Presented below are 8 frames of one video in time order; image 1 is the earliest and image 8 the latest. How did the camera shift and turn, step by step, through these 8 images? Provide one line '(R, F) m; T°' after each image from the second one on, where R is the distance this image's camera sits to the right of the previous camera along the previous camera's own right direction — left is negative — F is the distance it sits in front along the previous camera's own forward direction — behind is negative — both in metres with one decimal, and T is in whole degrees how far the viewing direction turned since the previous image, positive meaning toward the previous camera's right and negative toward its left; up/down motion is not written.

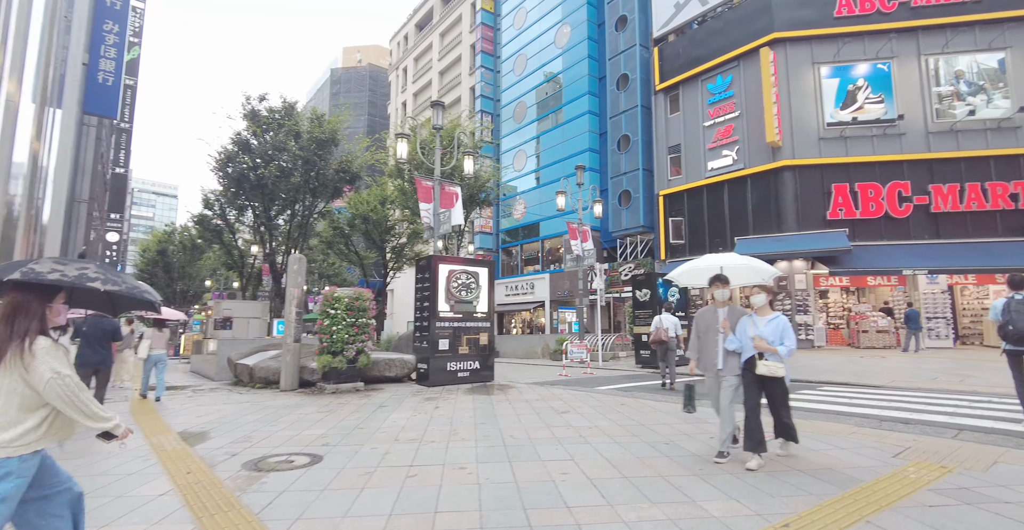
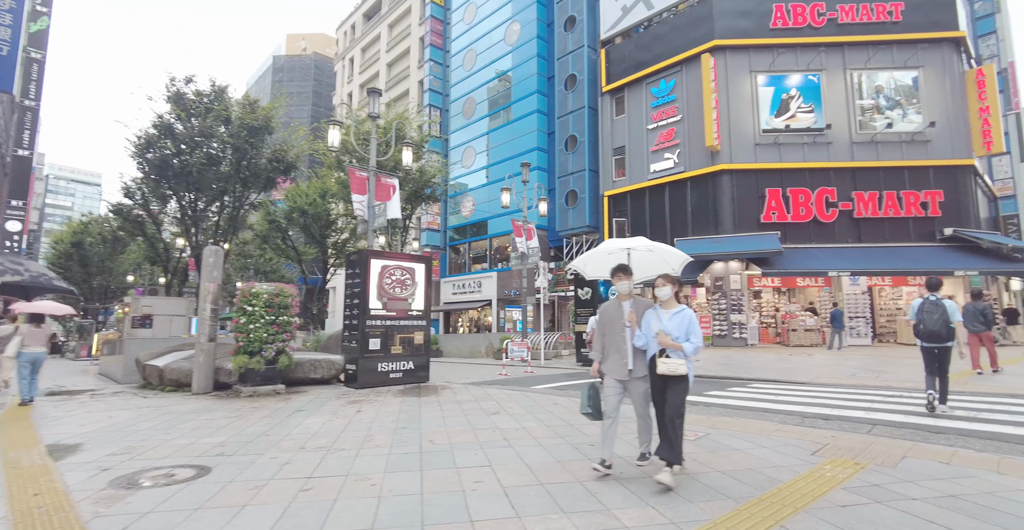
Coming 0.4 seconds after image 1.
(+0.4, +0.4) m; +6°
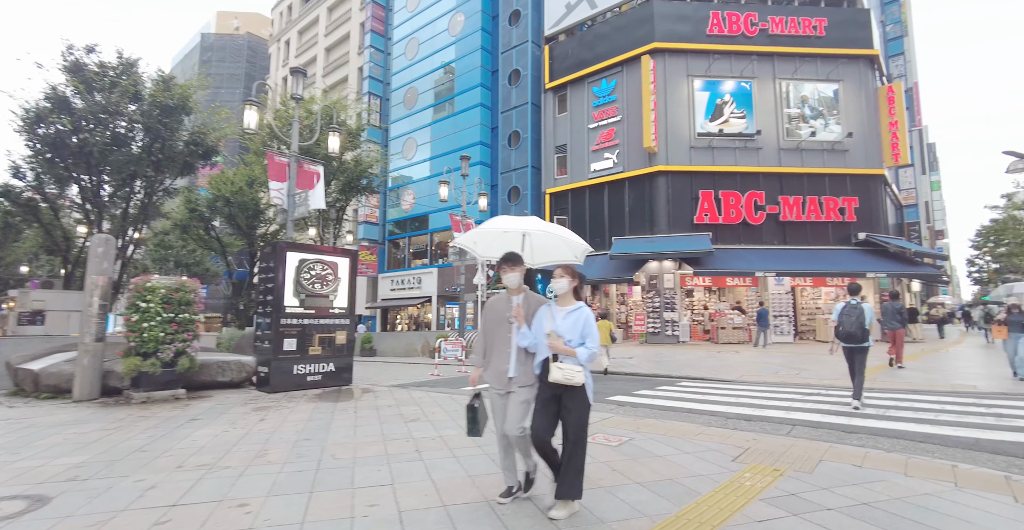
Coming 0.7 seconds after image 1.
(+0.4, +0.5) m; +6°
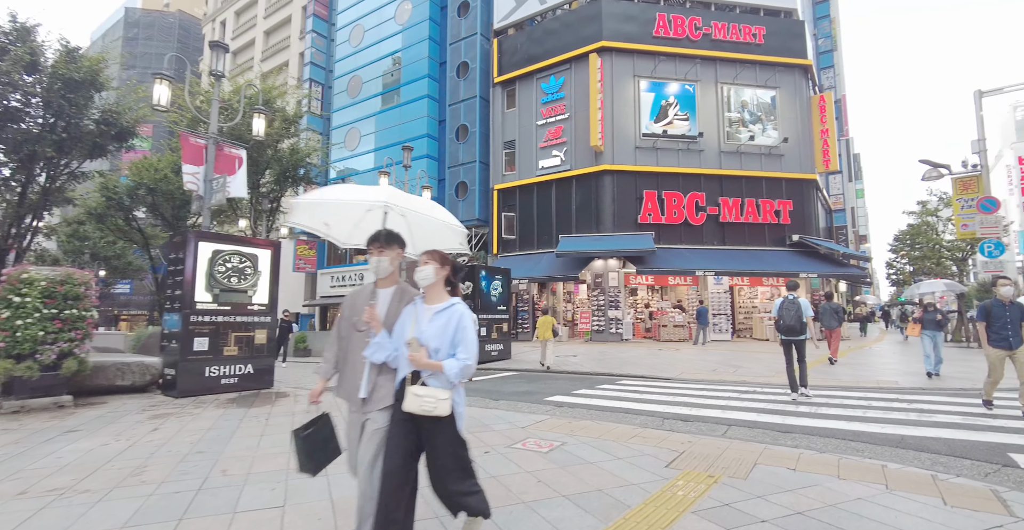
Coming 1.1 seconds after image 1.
(+0.3, +0.5) m; +6°
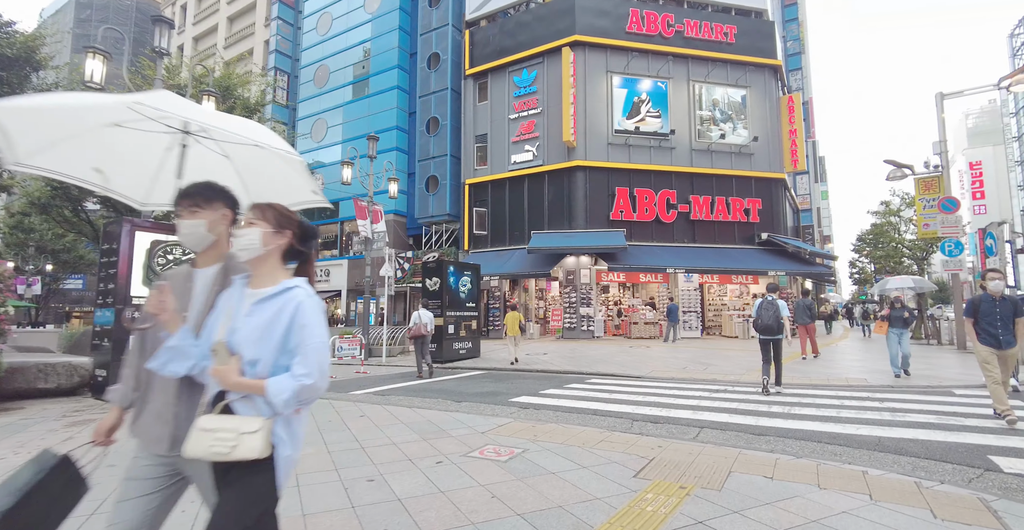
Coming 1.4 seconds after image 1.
(+0.2, +0.5) m; +3°
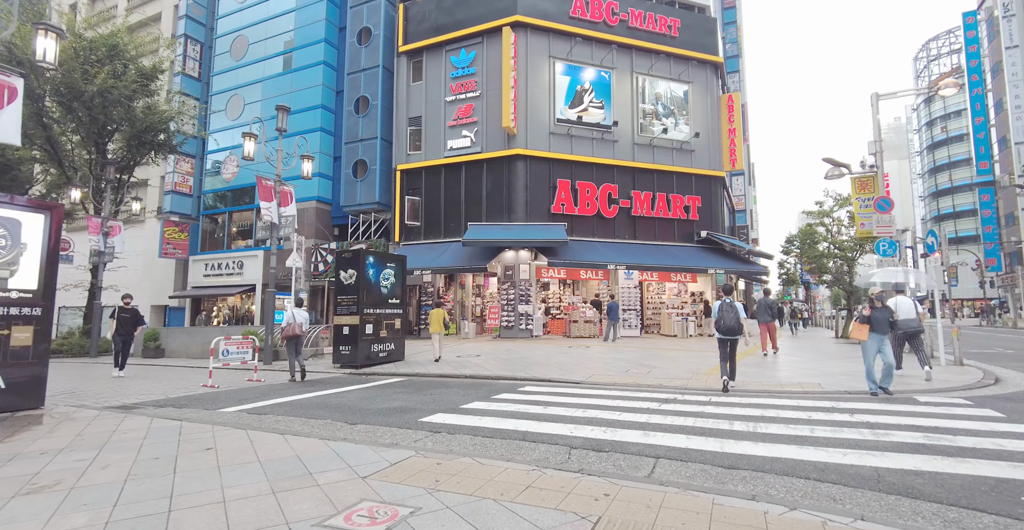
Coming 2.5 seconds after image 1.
(+0.4, +1.4) m; +7°
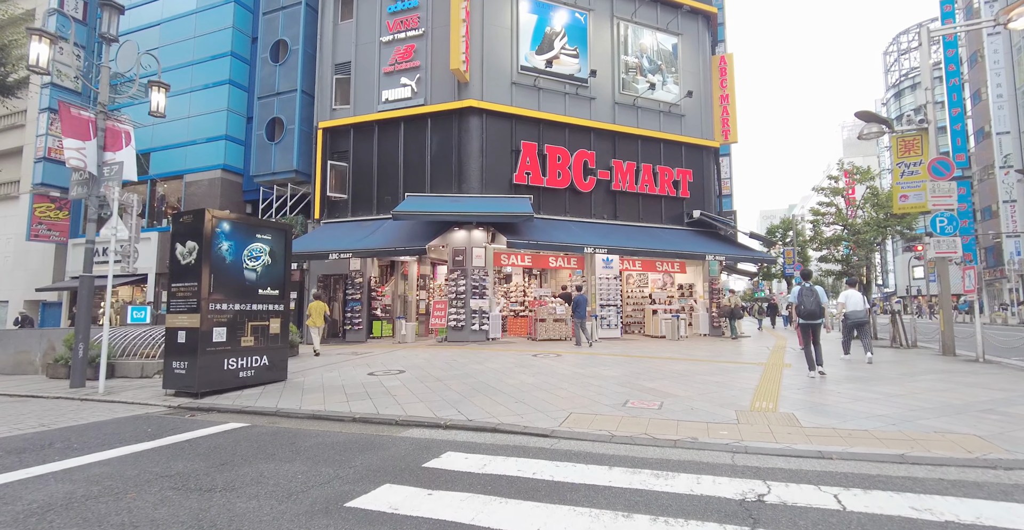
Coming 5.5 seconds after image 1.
(+0.6, +4.1) m; +4°
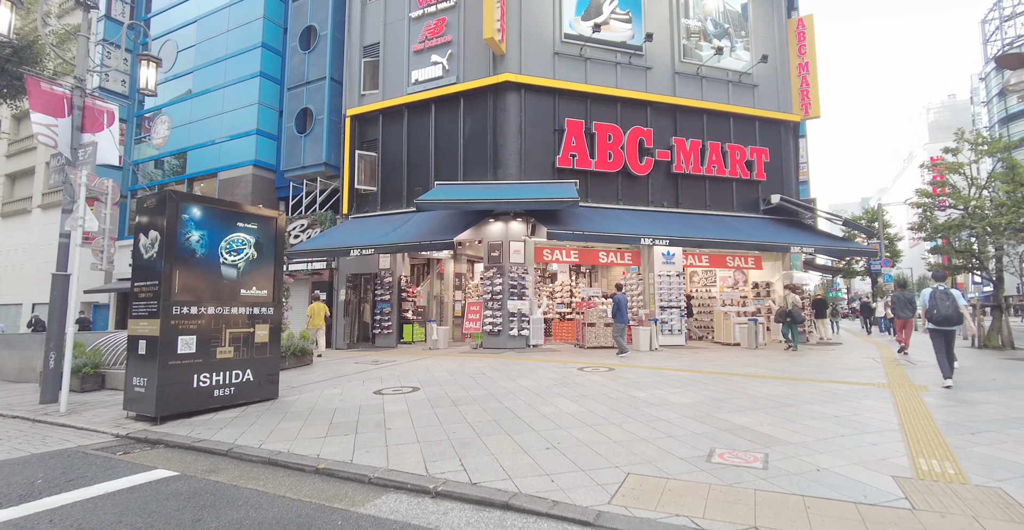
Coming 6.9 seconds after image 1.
(+0.2, +1.9) m; -6°
